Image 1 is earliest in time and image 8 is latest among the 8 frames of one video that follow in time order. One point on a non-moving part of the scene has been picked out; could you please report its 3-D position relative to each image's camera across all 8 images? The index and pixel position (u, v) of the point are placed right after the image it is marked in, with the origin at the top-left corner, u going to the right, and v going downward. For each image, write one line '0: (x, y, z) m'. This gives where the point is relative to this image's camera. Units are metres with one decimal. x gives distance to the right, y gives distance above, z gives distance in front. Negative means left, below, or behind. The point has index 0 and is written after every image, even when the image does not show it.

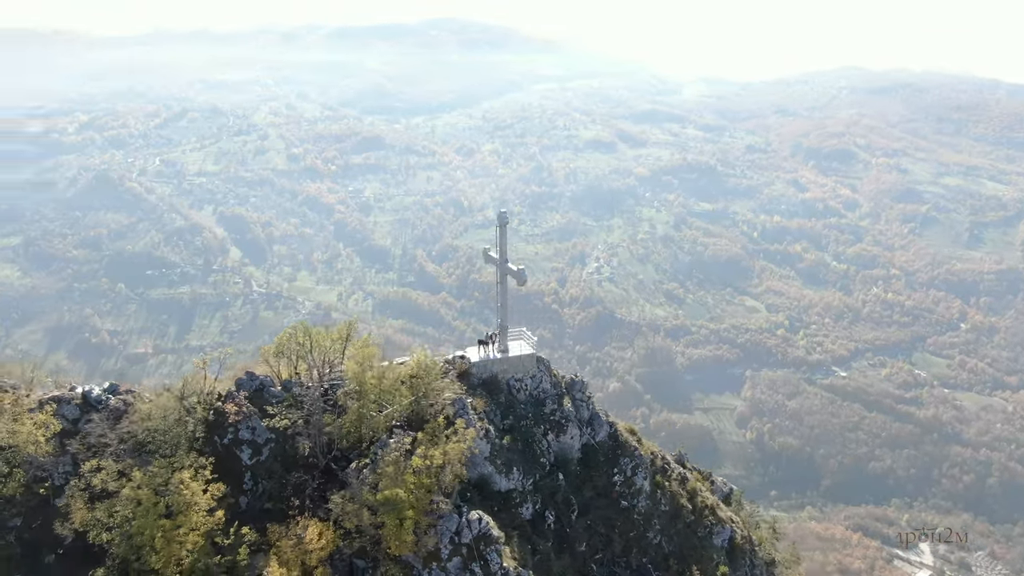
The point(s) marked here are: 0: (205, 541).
0: (-7.6, -6.4, +20.0) m
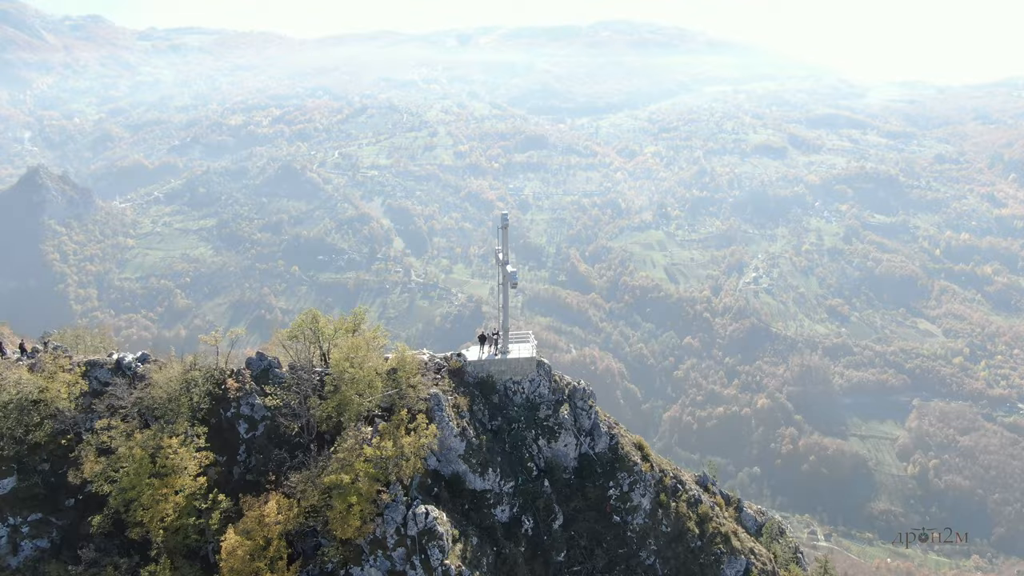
0: (-9.0, -6.0, +21.8) m
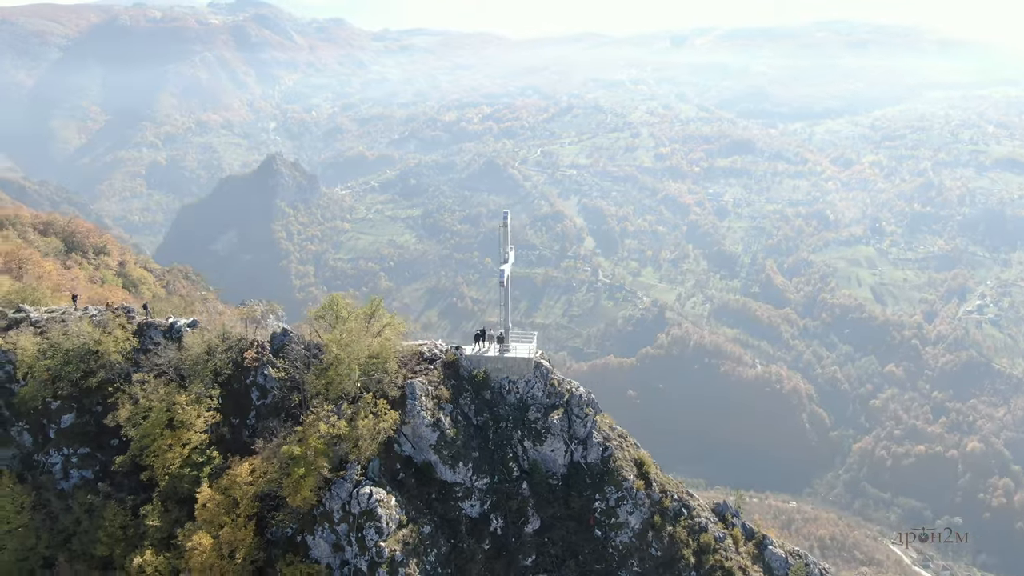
0: (-10.1, -5.2, +24.3) m
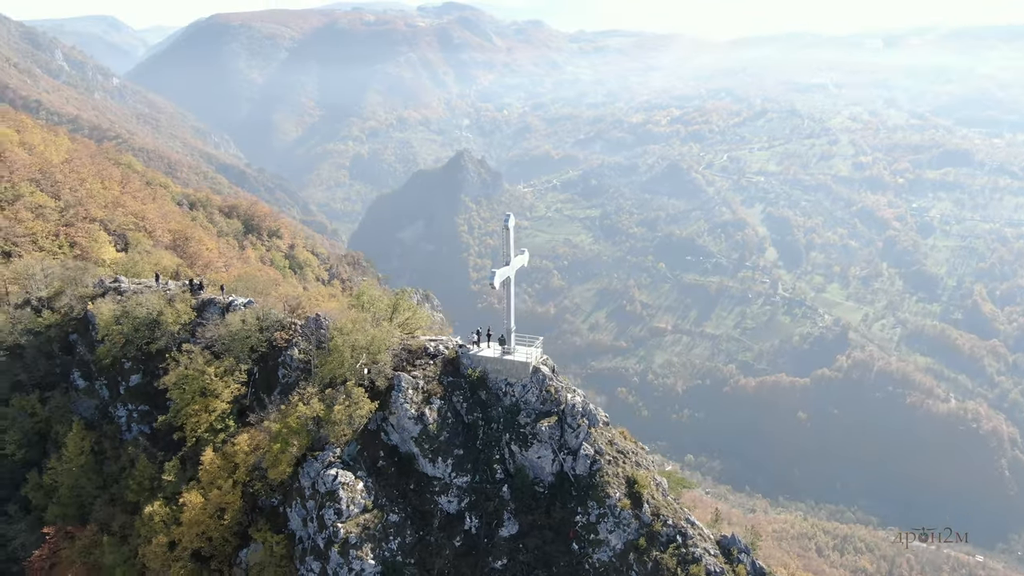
0: (-10.5, -4.5, +26.8) m
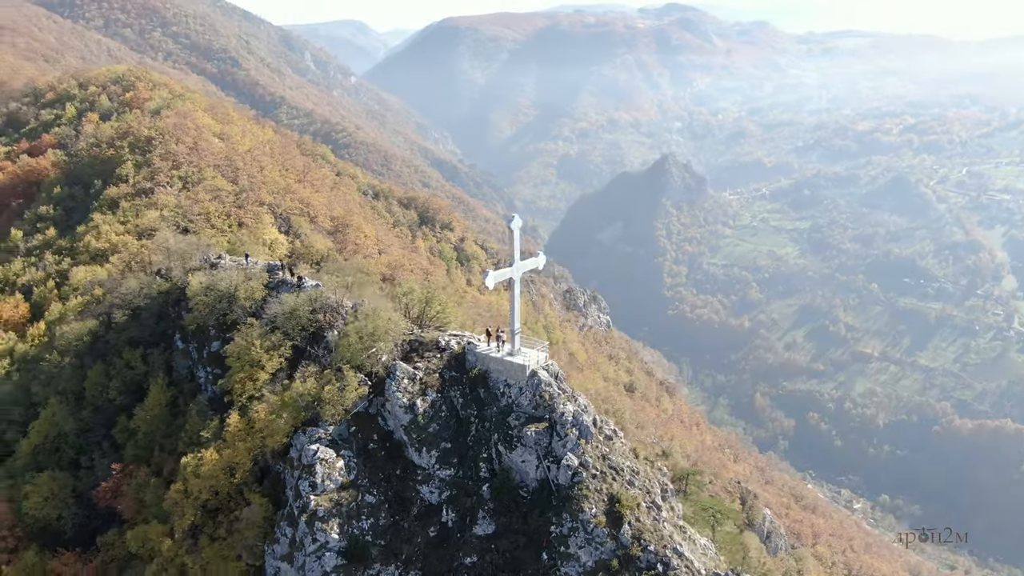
0: (-10.1, -3.8, +29.6) m
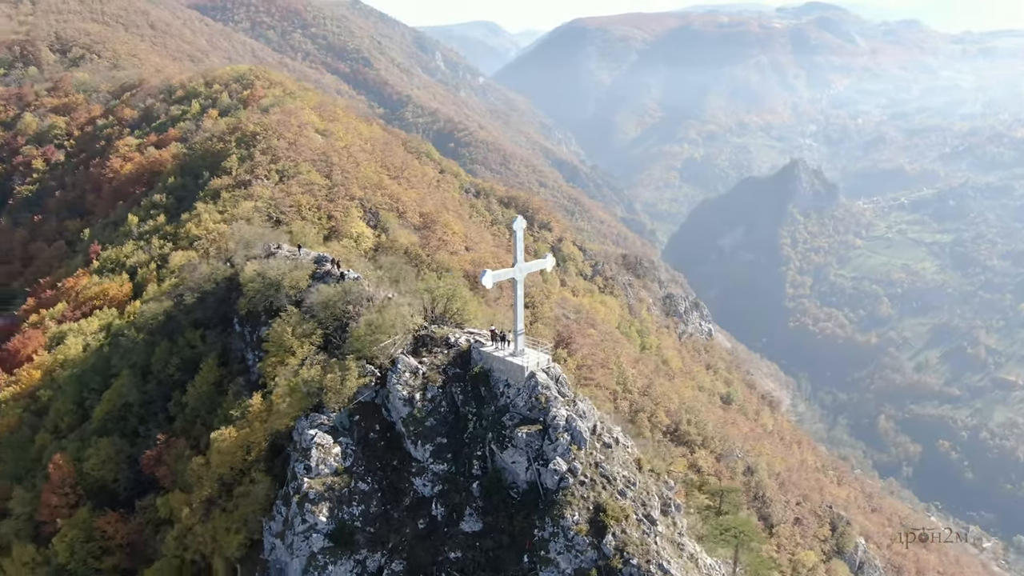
0: (-9.5, -3.3, +31.2) m
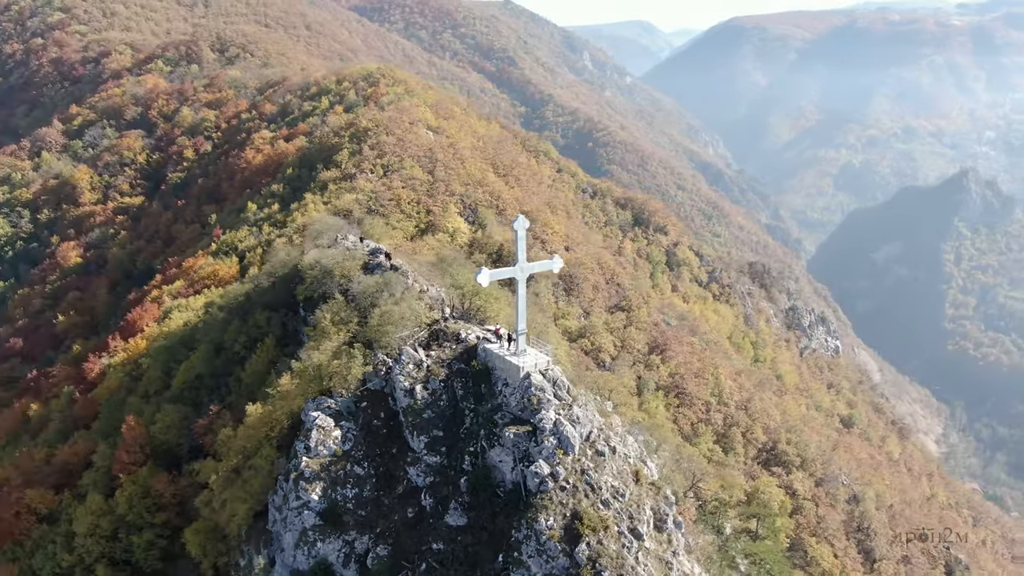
0: (-8.5, -2.8, +32.8) m
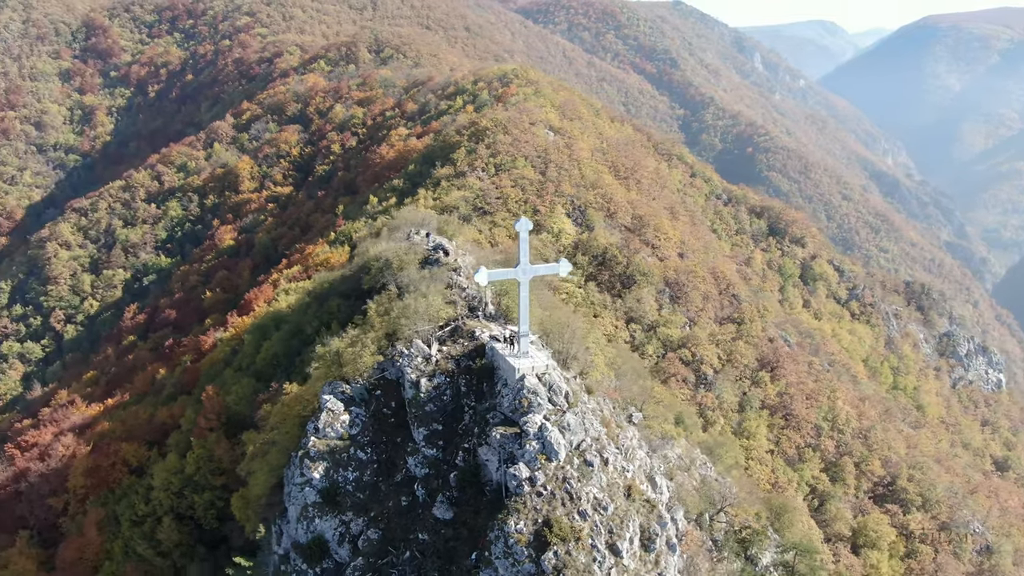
0: (-7.0, -2.4, +34.4) m
